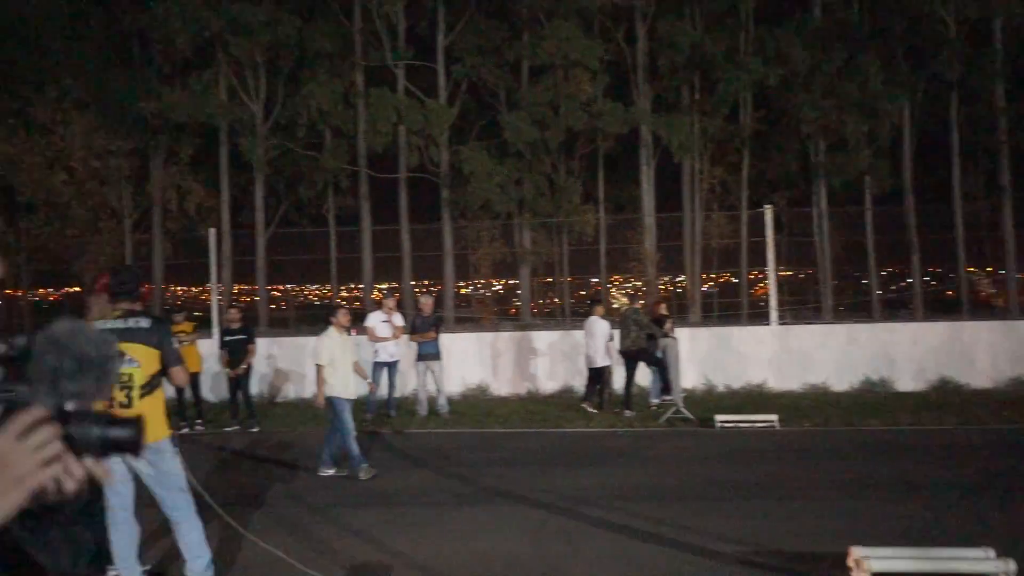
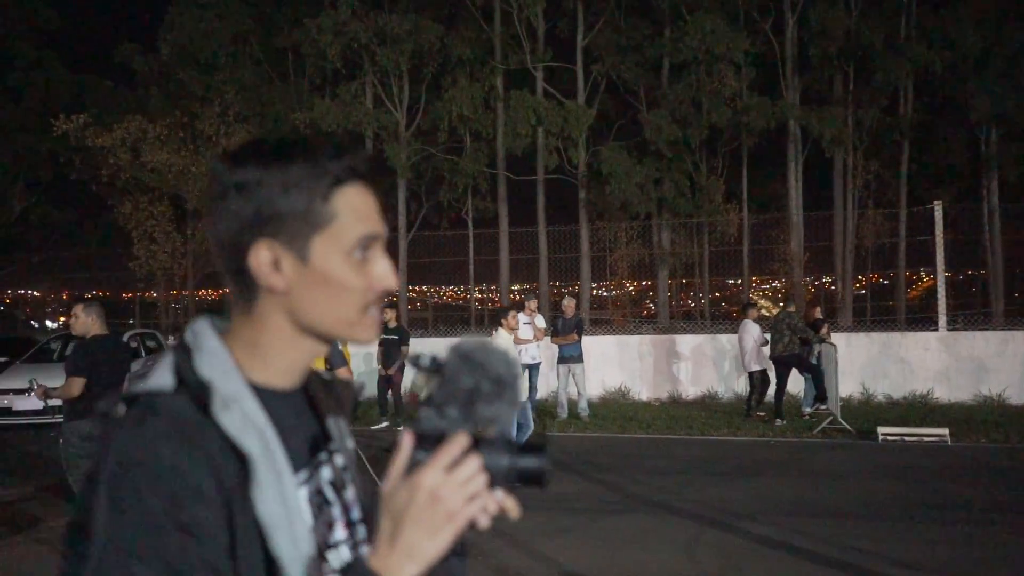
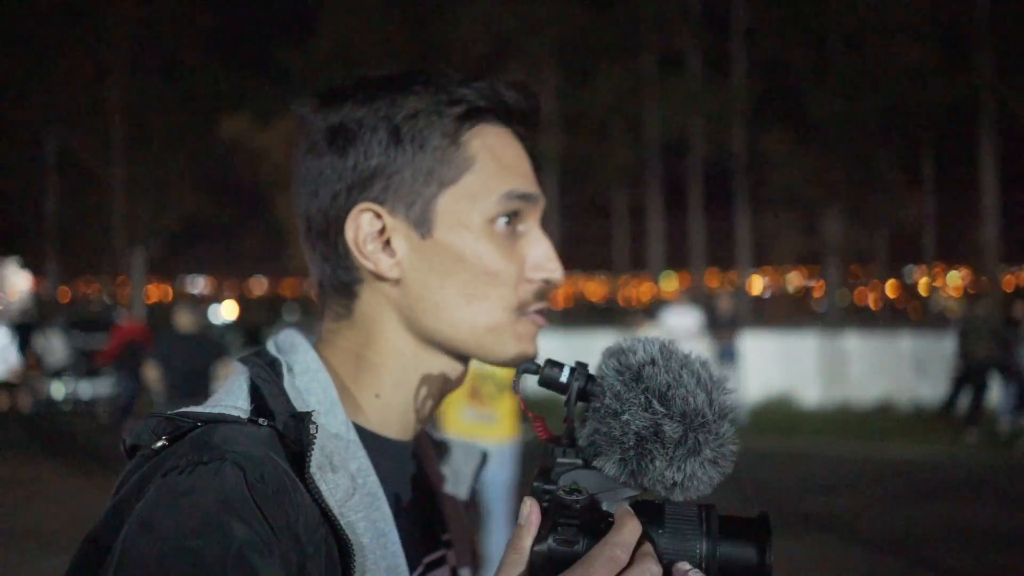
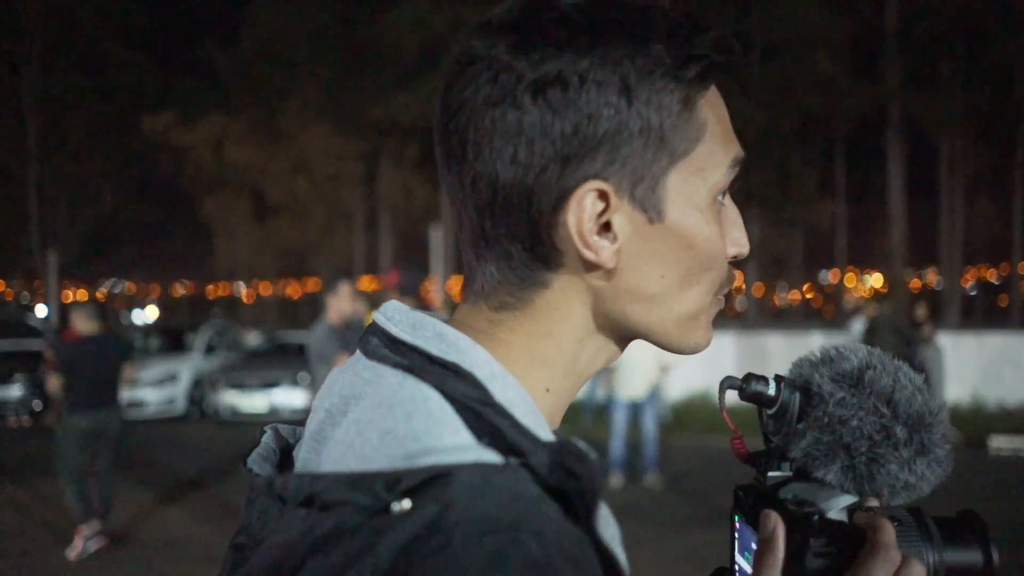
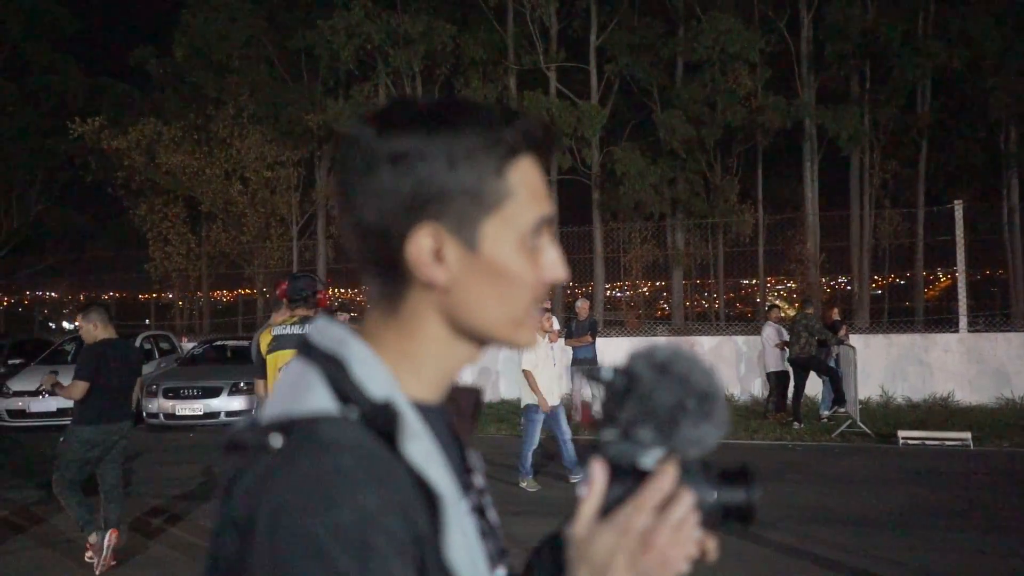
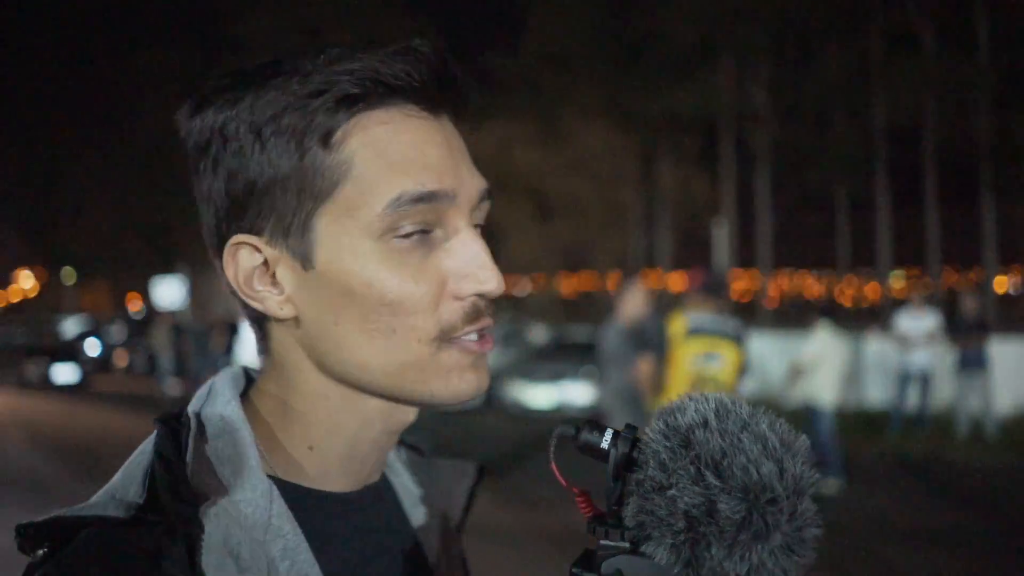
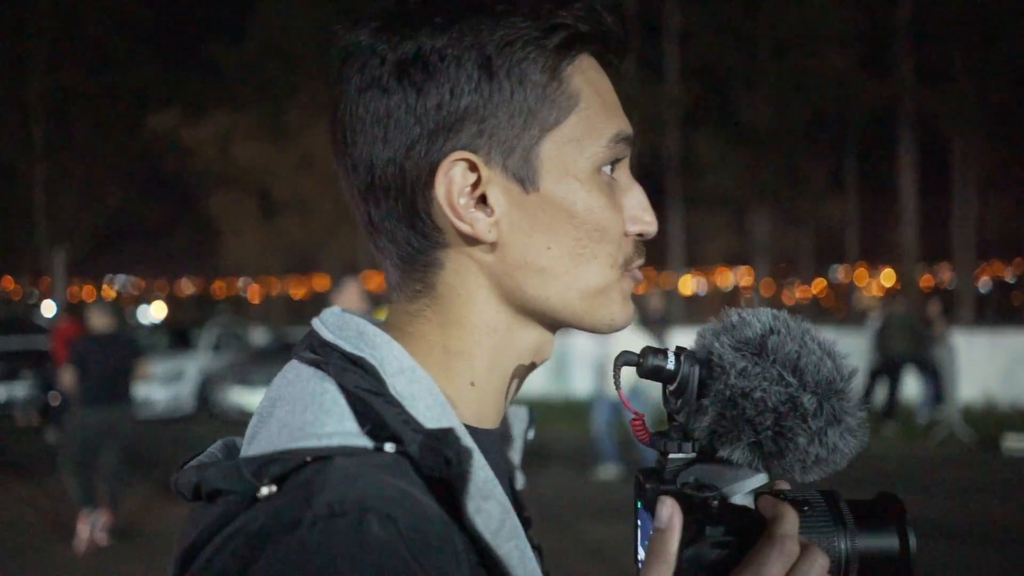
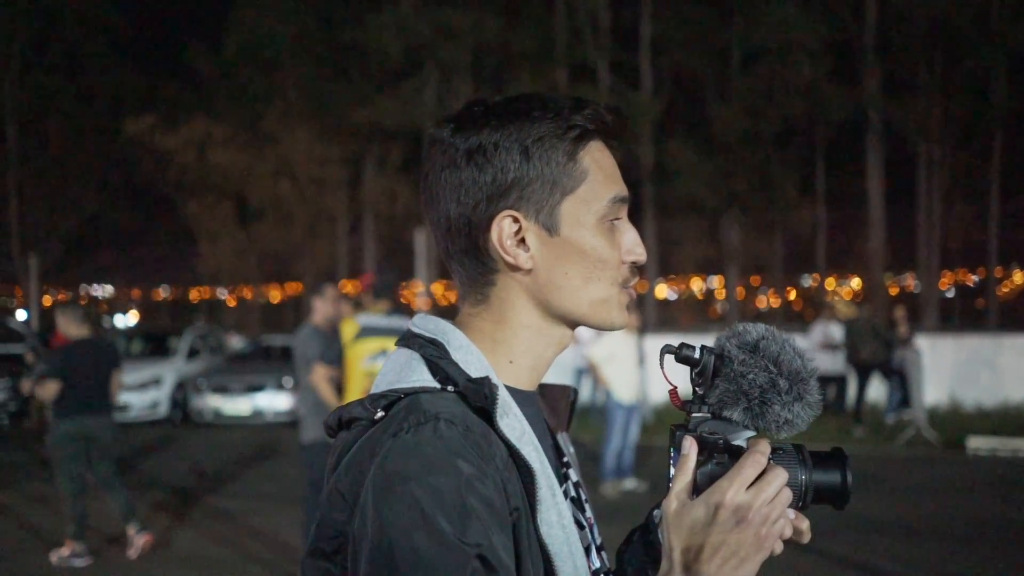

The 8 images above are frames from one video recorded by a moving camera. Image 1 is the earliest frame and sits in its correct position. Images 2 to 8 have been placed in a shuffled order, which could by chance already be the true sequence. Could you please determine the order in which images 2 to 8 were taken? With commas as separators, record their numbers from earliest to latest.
2, 5, 8, 4, 7, 3, 6
